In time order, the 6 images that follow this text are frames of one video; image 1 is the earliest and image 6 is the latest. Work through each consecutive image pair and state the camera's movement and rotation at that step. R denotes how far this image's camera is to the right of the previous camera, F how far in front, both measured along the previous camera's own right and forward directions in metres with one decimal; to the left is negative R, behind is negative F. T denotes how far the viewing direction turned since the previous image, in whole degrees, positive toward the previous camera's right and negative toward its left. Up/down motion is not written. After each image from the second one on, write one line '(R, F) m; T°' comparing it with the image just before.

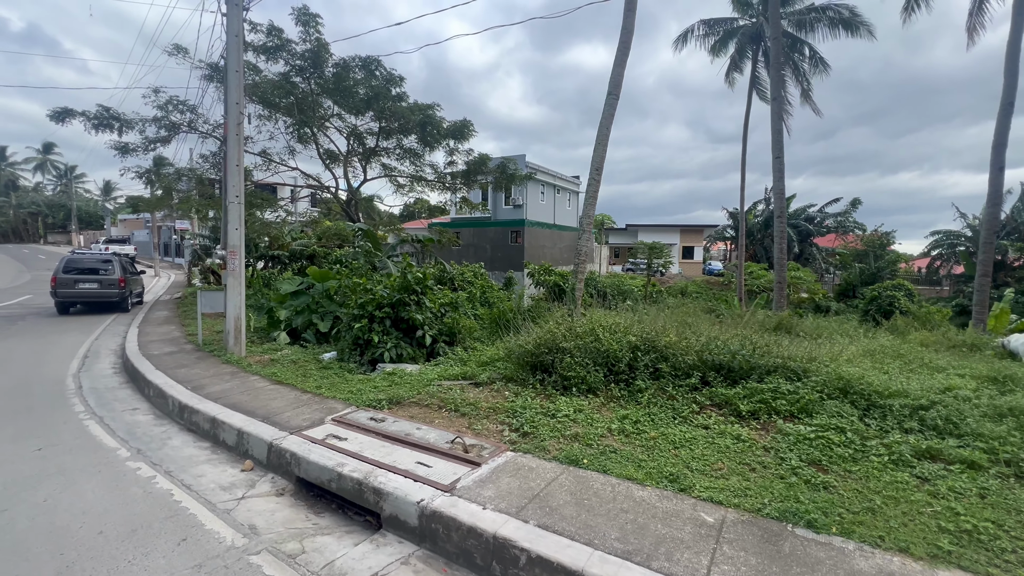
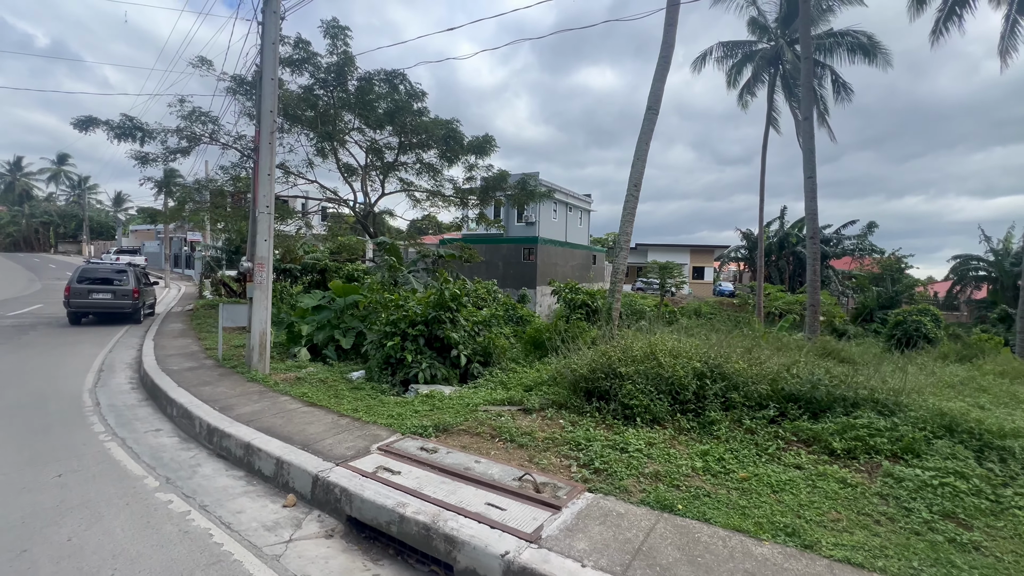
(-0.6, +0.4) m; 0°
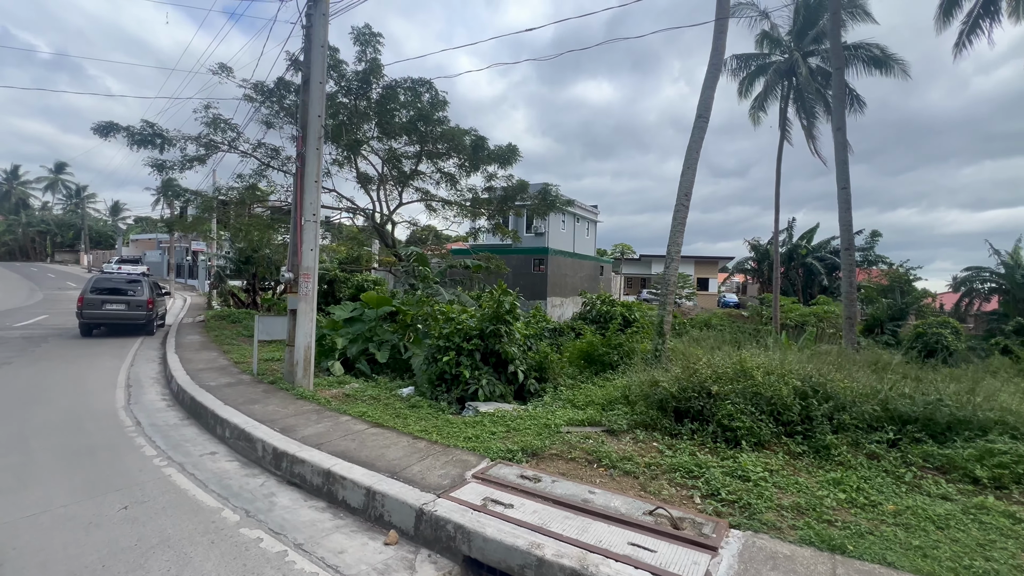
(-1.0, +0.3) m; +1°
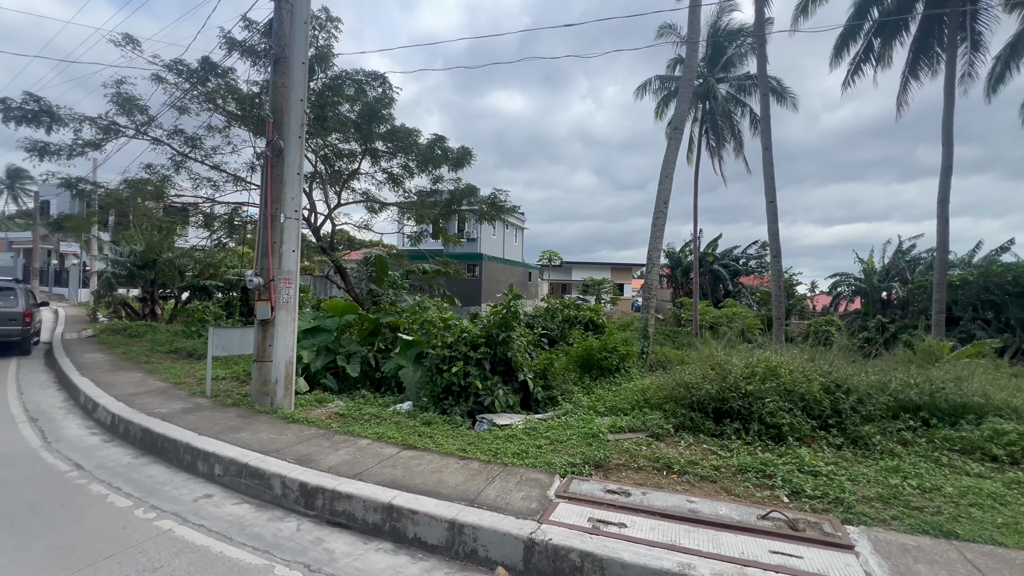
(-1.4, +0.4) m; +11°
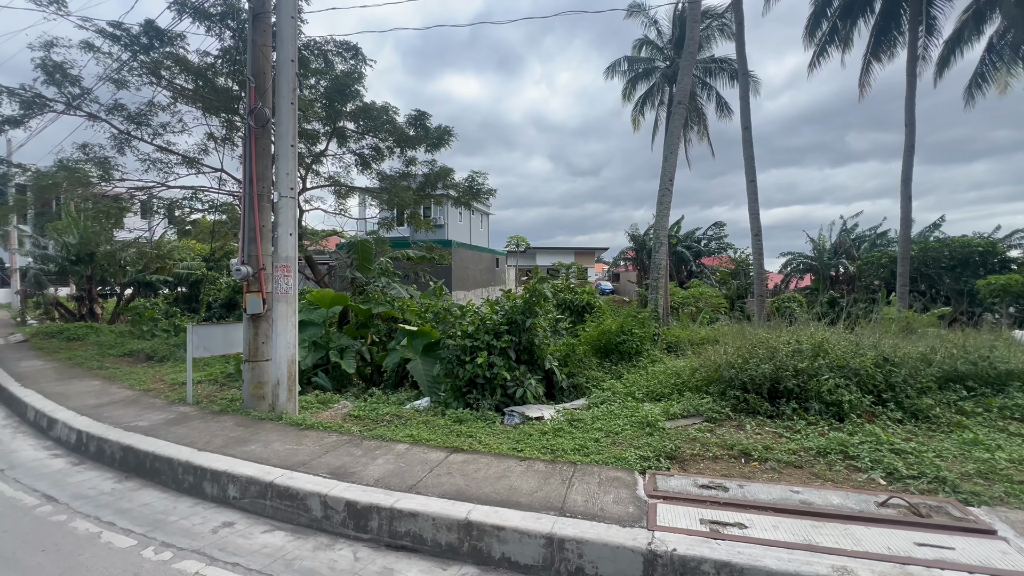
(-0.9, +0.6) m; +5°
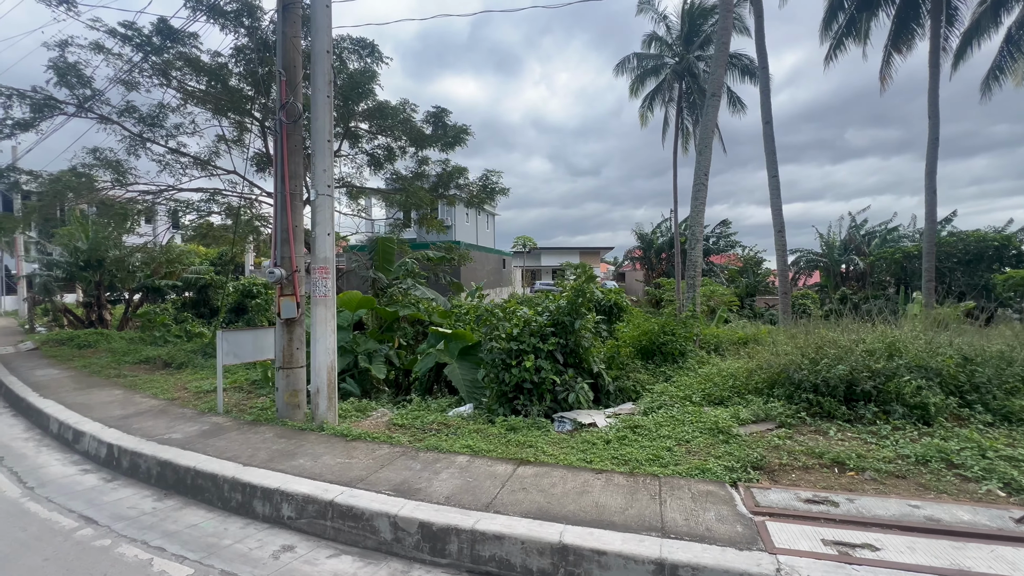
(-0.6, +0.3) m; 0°
